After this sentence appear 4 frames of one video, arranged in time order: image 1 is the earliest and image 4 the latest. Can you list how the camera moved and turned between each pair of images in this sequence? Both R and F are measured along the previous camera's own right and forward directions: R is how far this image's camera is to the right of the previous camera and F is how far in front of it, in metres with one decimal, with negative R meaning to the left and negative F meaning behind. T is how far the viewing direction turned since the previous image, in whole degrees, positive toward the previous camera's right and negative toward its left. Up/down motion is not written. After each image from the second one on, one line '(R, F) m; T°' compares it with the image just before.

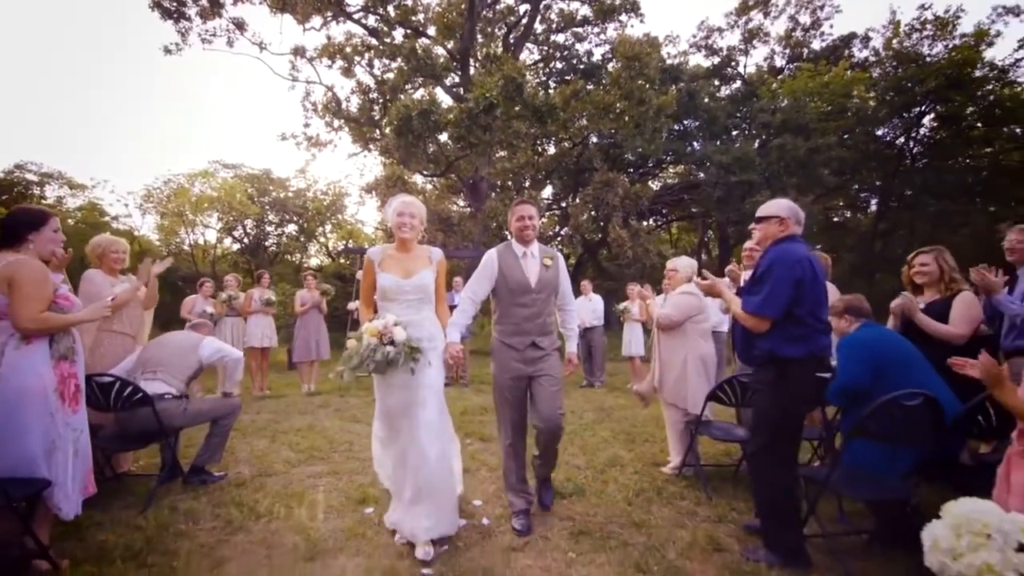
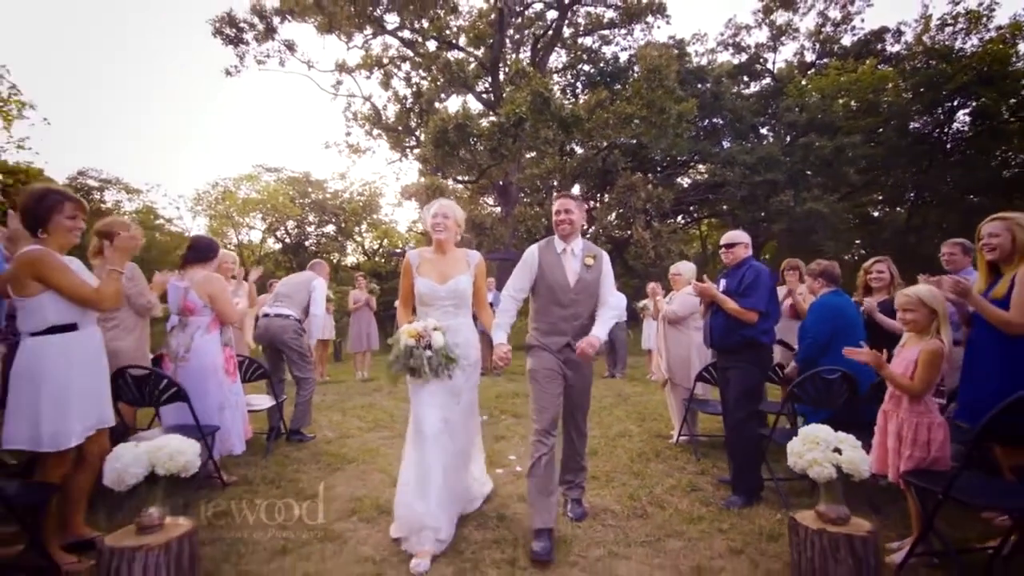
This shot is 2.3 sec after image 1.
(0.0, -1.1) m; -3°
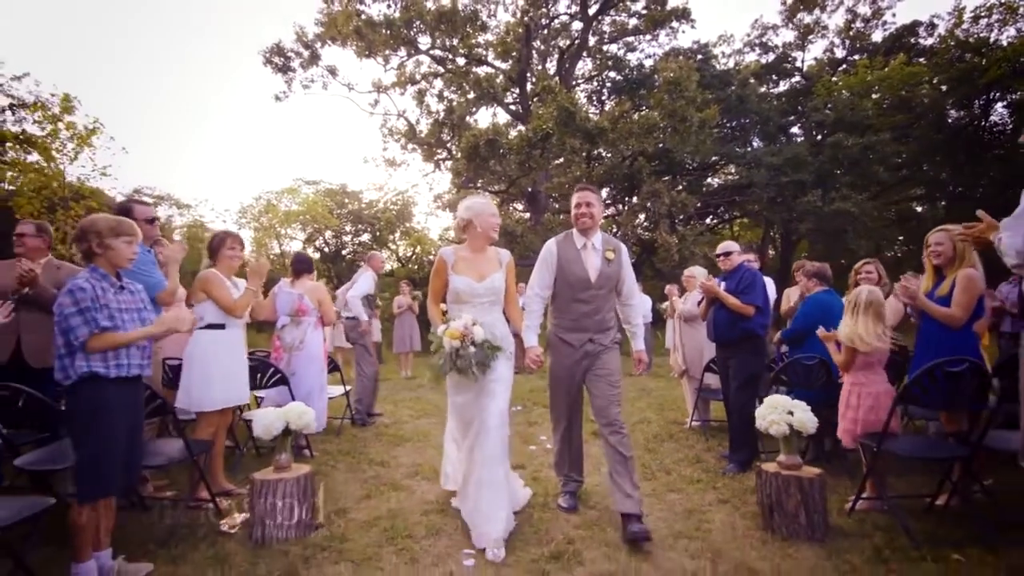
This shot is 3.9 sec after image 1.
(0.0, -0.9) m; -4°
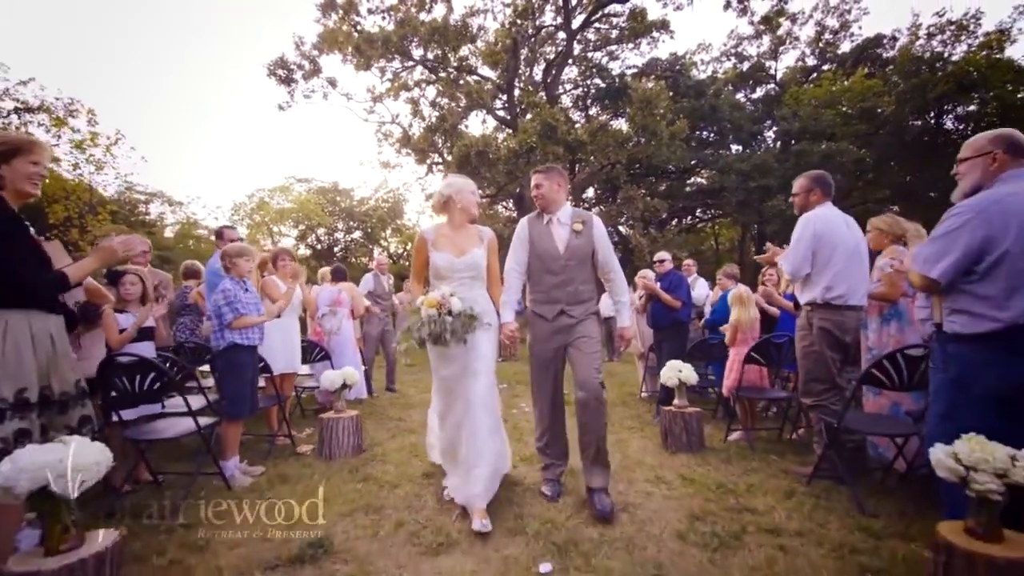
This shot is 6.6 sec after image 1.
(+0.1, -1.7) m; +1°
